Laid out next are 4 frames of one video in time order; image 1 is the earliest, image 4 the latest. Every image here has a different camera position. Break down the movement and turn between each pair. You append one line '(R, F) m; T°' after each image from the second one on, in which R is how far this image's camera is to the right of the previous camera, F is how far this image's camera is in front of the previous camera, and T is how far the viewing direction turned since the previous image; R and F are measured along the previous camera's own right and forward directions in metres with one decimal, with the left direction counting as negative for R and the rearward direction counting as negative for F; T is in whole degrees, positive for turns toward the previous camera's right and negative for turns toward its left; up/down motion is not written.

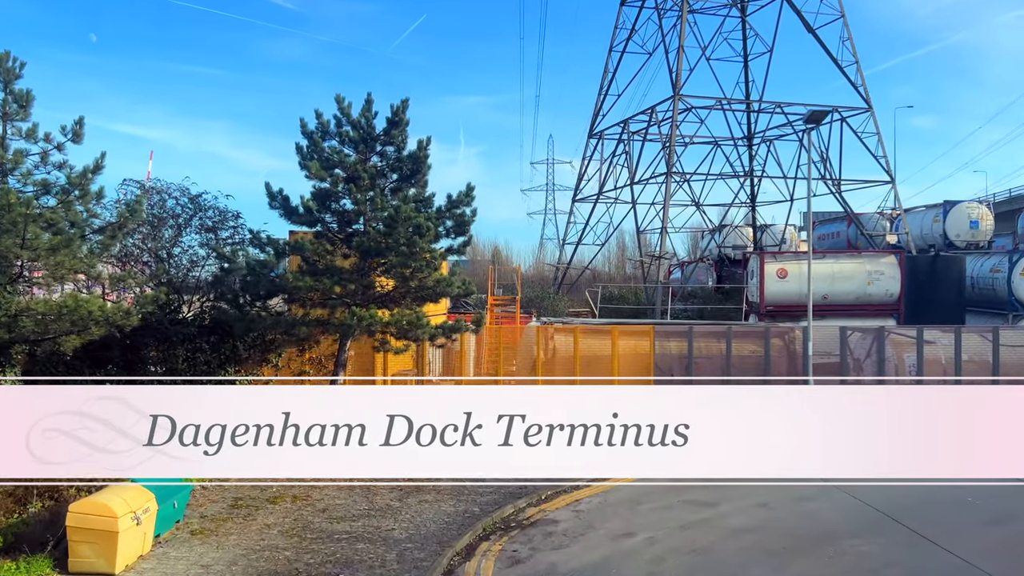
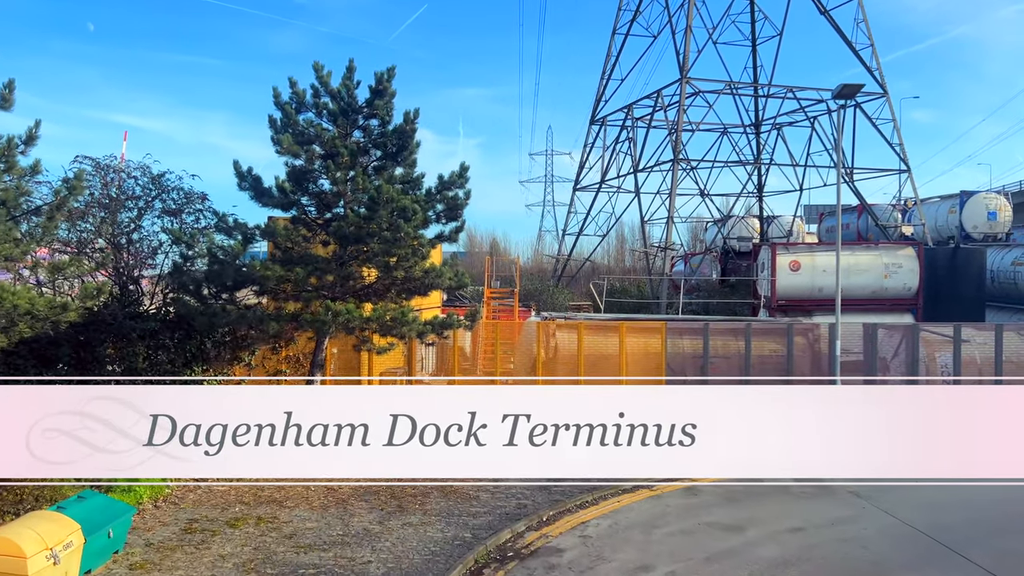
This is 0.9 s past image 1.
(0.0, +1.1) m; 0°
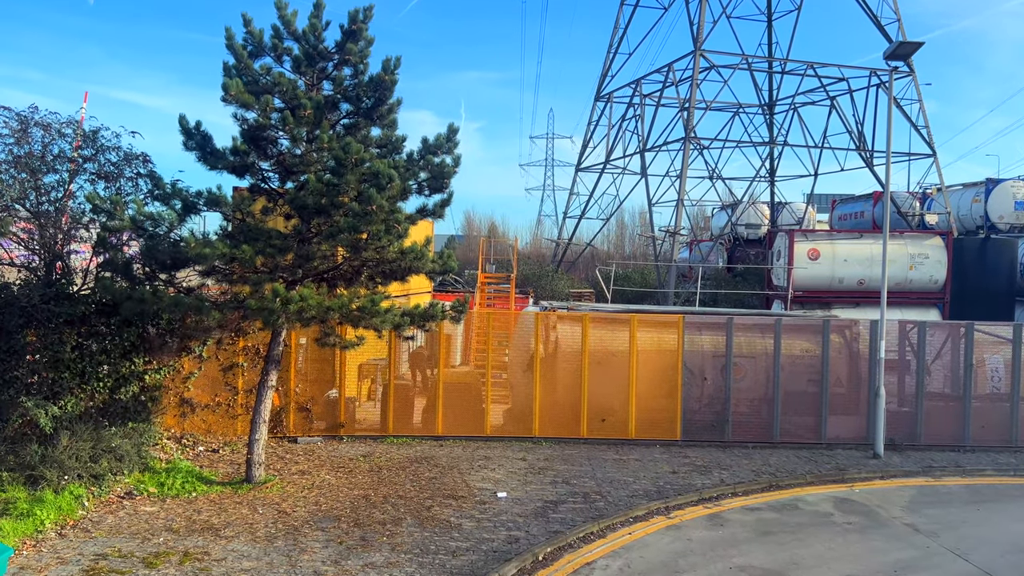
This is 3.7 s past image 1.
(0.0, +1.5) m; 0°
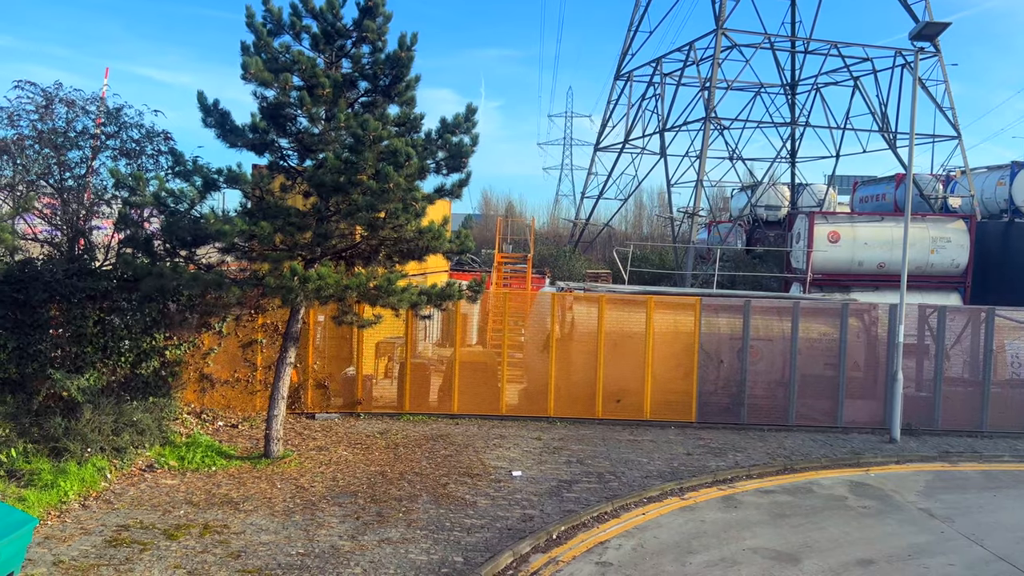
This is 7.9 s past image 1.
(0.0, 0.0) m; -1°
